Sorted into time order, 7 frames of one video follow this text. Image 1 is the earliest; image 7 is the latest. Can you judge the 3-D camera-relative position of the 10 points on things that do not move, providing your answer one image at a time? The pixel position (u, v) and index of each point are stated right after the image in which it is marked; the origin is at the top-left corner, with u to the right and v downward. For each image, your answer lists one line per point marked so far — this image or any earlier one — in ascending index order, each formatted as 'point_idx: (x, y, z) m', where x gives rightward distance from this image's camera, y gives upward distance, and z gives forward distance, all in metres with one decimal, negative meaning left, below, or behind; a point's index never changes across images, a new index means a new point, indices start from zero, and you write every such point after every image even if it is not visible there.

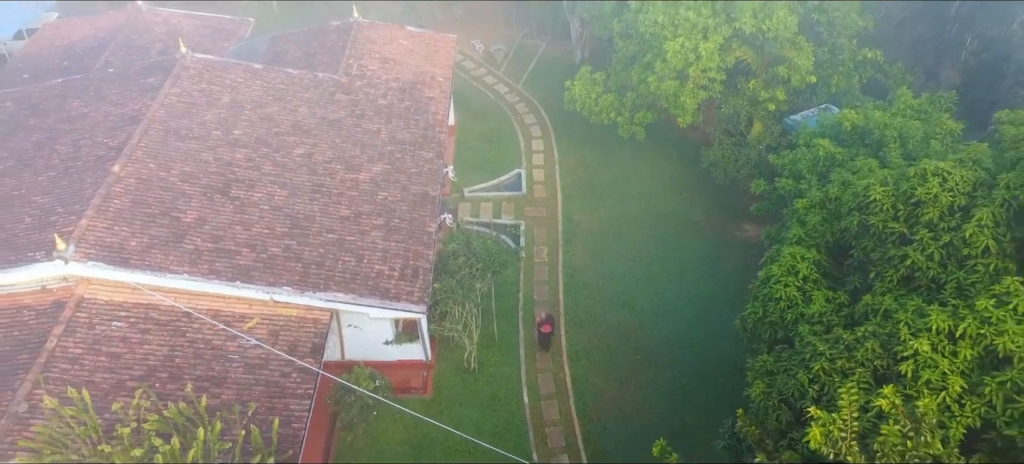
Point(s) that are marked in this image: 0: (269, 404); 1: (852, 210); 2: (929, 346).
0: (-4.9, -3.5, +12.3) m
1: (+5.6, +0.3, +10.1) m
2: (+5.0, -1.3, +7.3) m
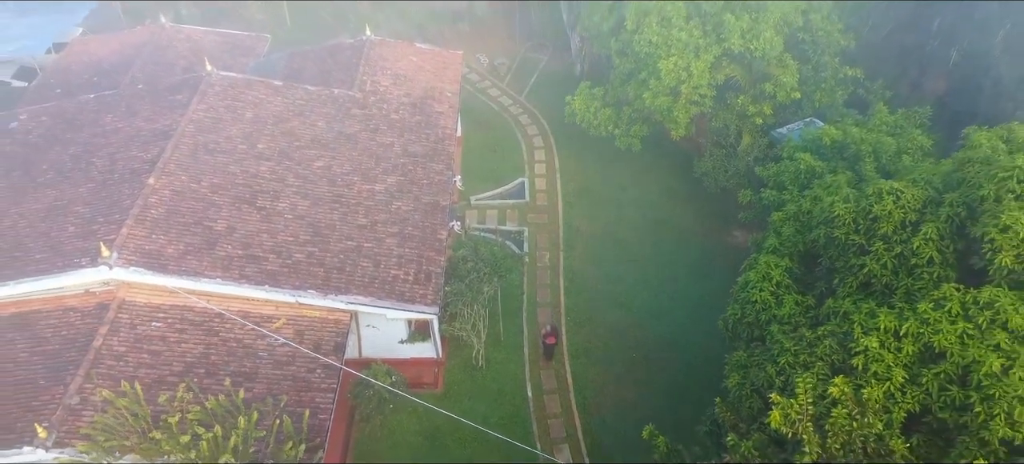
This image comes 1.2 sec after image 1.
0: (-4.8, -3.7, +13.5) m
1: (+5.7, +0.2, +11.3) m
2: (+5.1, -1.5, +8.5) m
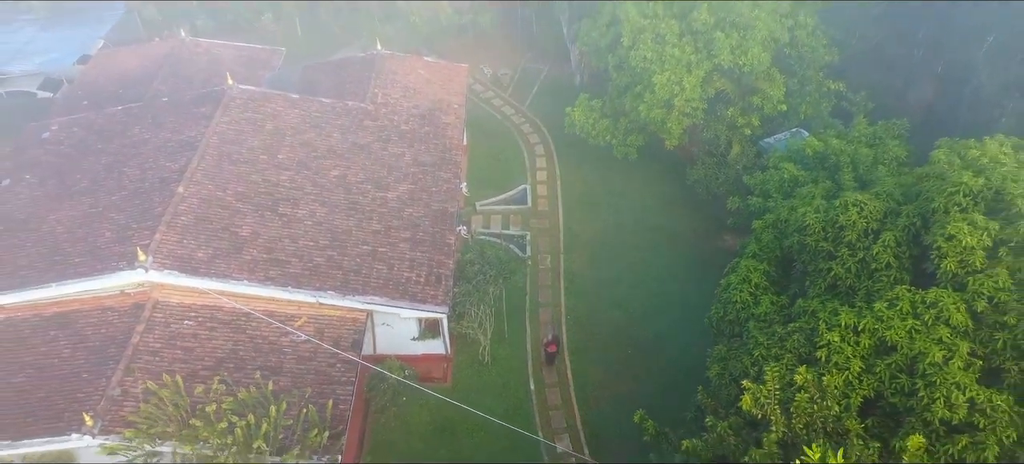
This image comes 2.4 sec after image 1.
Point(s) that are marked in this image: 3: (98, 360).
0: (-4.6, -3.8, +14.7) m
1: (+5.8, 0.0, +12.5) m
2: (+5.2, -1.7, +9.7) m
3: (-9.8, -3.0, +14.4) m
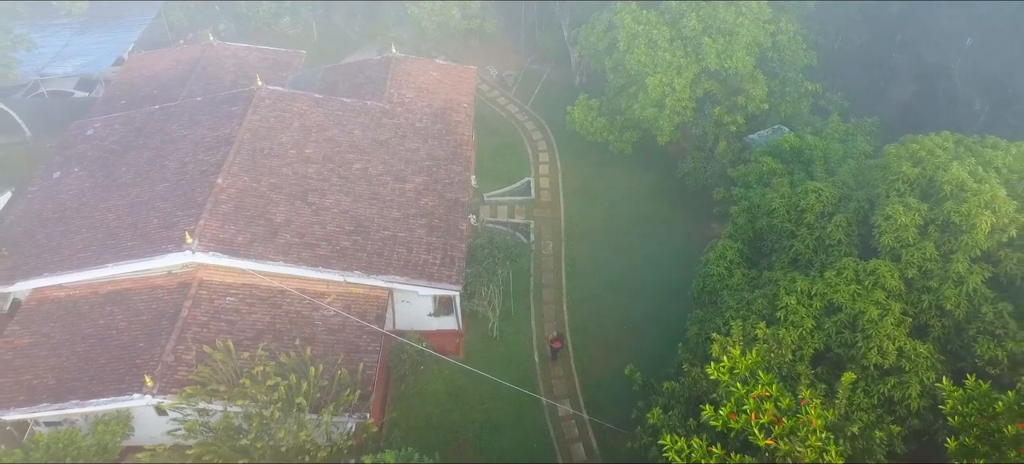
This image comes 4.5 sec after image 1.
0: (-4.4, -3.4, +16.6) m
1: (+6.0, +0.4, +14.3) m
2: (+5.4, -1.3, +11.6) m
3: (-9.6, -2.7, +16.3) m
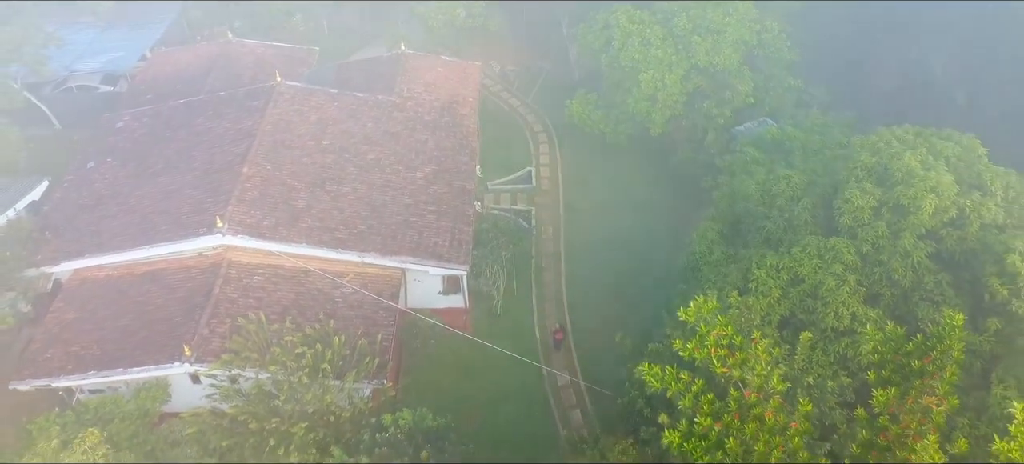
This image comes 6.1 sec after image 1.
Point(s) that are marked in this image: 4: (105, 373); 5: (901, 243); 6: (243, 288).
0: (-4.4, -2.9, +18.2) m
1: (+6.1, +0.8, +15.9) m
2: (+5.5, -0.9, +13.2) m
3: (-9.5, -2.2, +17.9) m
4: (-11.4, -4.0, +17.0) m
5: (+8.0, -0.2, +12.5) m
6: (-8.0, -1.7, +18.3) m
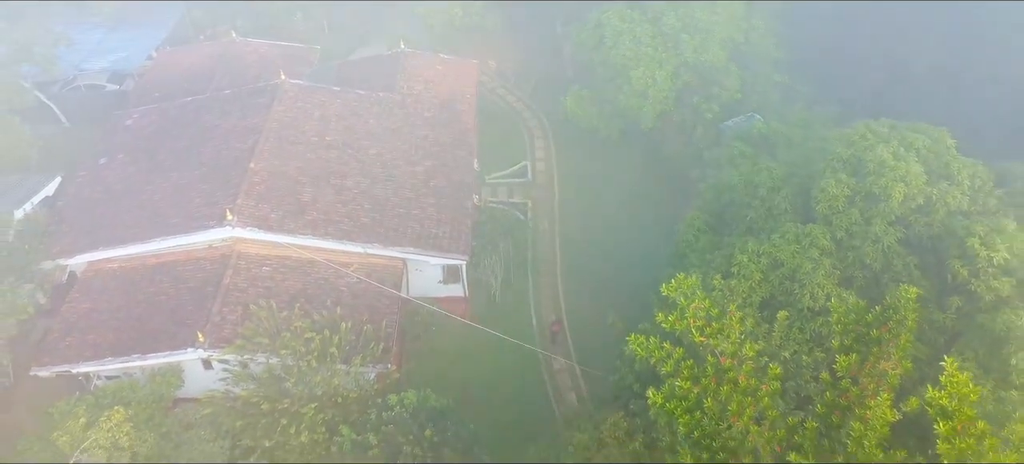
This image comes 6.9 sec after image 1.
0: (-4.4, -2.7, +19.1) m
1: (+6.1, +1.1, +16.8) m
2: (+5.5, -0.6, +14.1) m
3: (-9.6, -2.0, +18.7) m
4: (-11.4, -3.7, +17.9) m
5: (+7.9, +0.1, +13.4) m
6: (-8.1, -1.4, +19.1) m
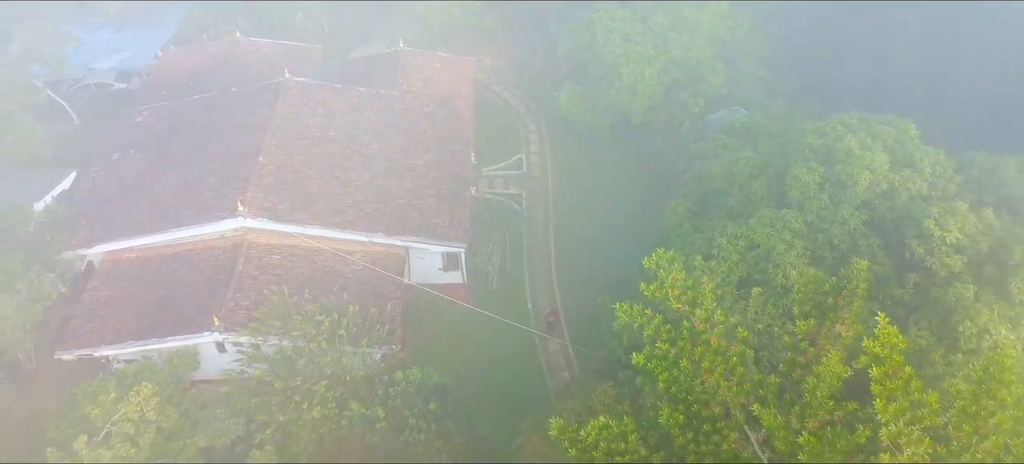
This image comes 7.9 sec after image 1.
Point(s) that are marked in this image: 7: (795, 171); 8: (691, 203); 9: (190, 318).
0: (-4.5, -2.3, +20.2) m
1: (+6.0, +1.5, +18.0) m
2: (+5.4, -0.2, +15.2) m
3: (-9.7, -1.7, +19.8) m
4: (-11.5, -3.4, +18.9) m
5: (+7.9, +0.5, +14.6) m
6: (-8.2, -1.1, +20.2) m
7: (+7.3, +1.6, +15.7) m
8: (+5.4, +0.9, +18.3) m
9: (-10.0, -2.7, +19.1) m
